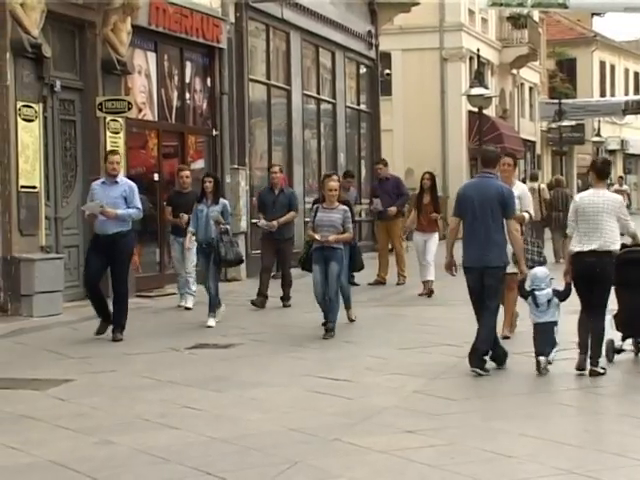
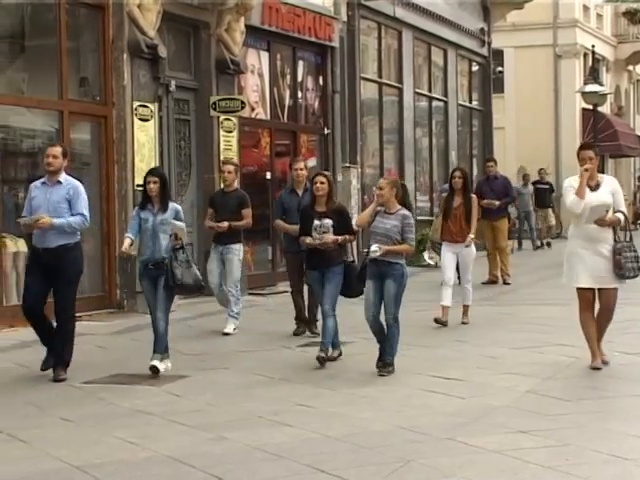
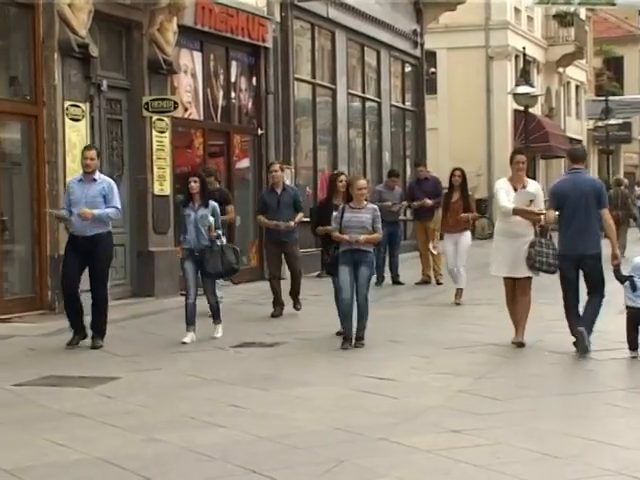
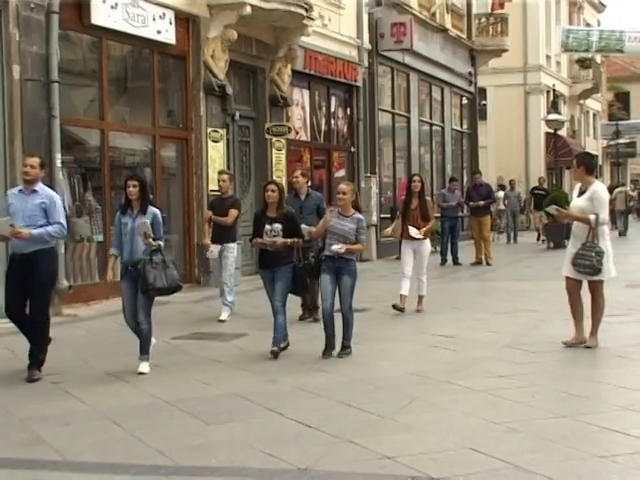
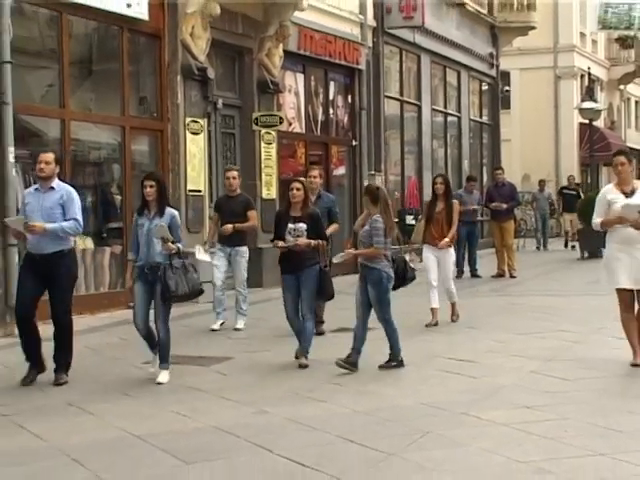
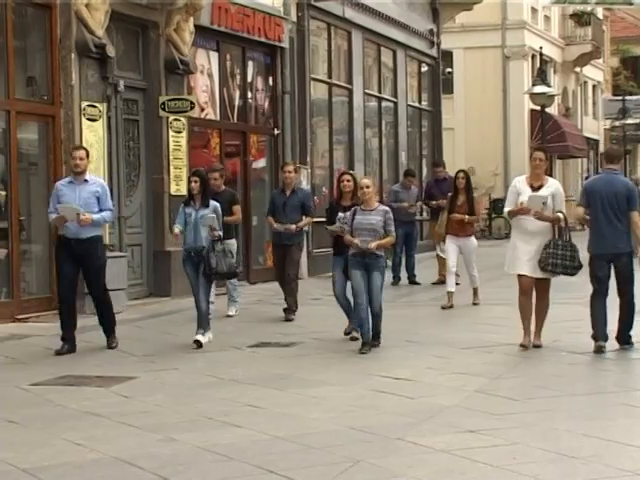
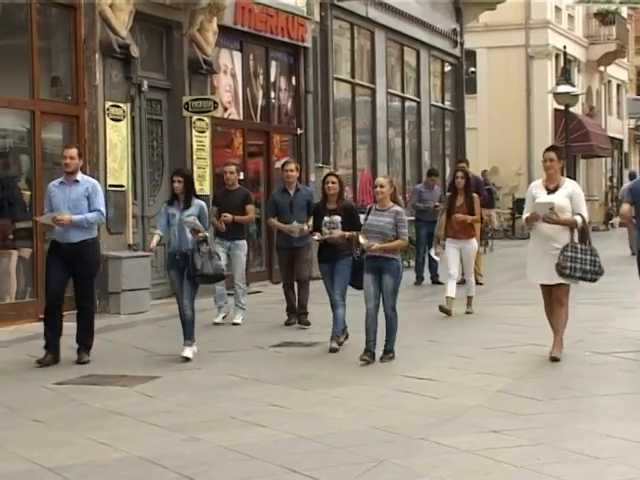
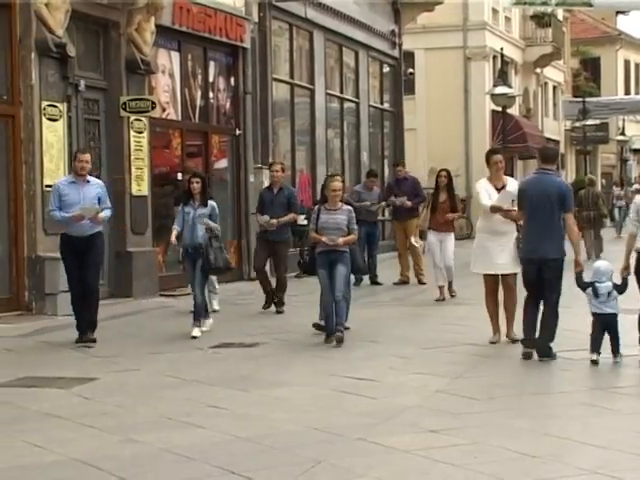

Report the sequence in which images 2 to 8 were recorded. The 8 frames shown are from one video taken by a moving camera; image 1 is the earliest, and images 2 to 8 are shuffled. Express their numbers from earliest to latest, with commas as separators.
8, 3, 6, 7, 2, 5, 4
